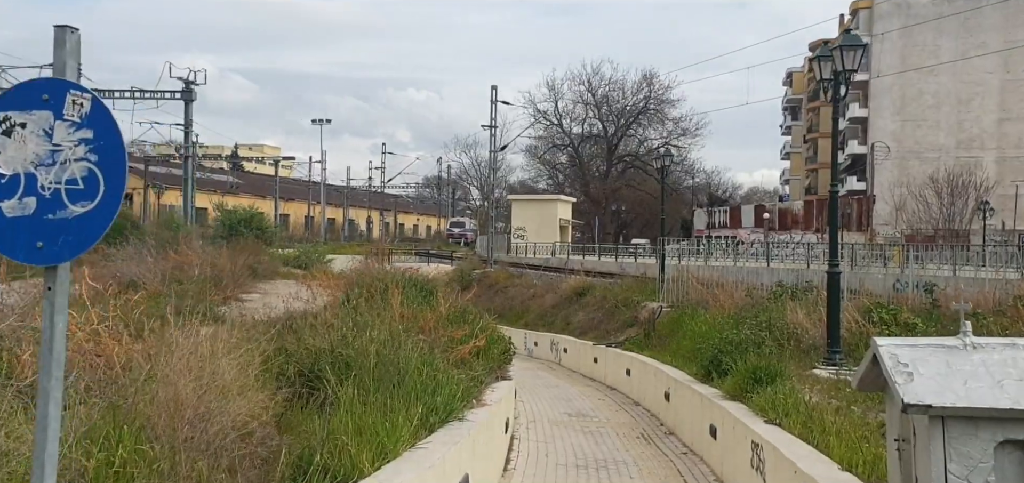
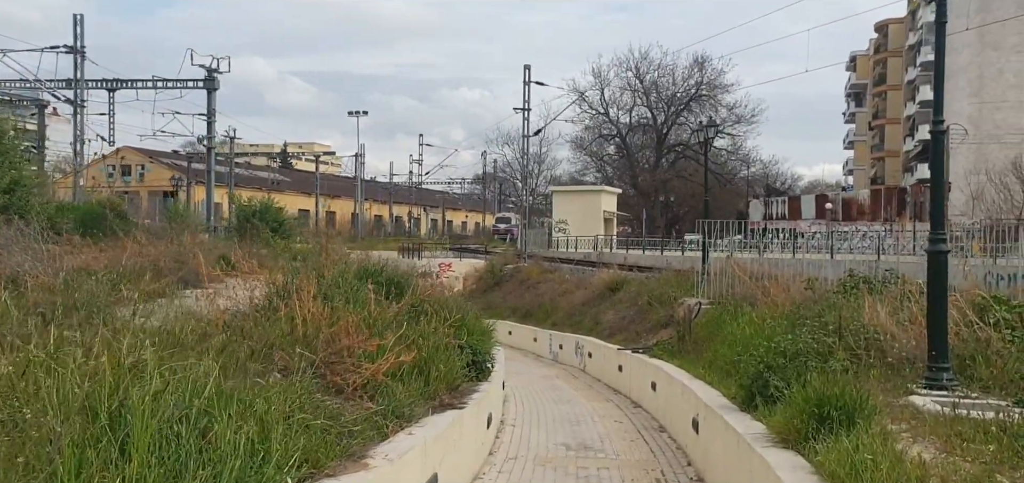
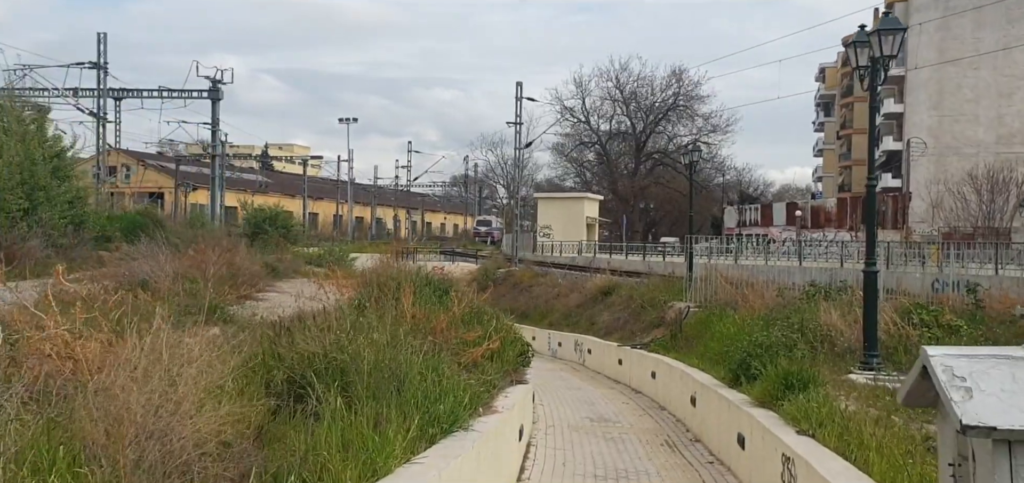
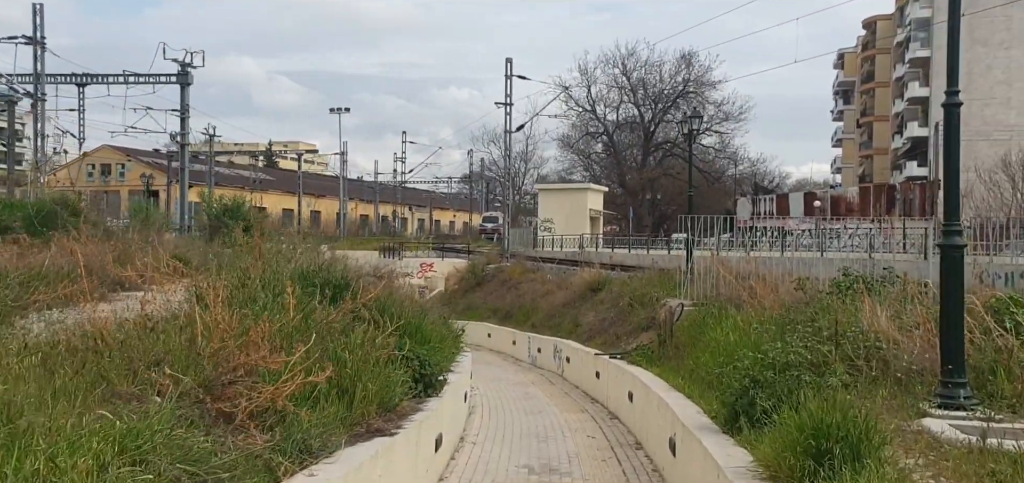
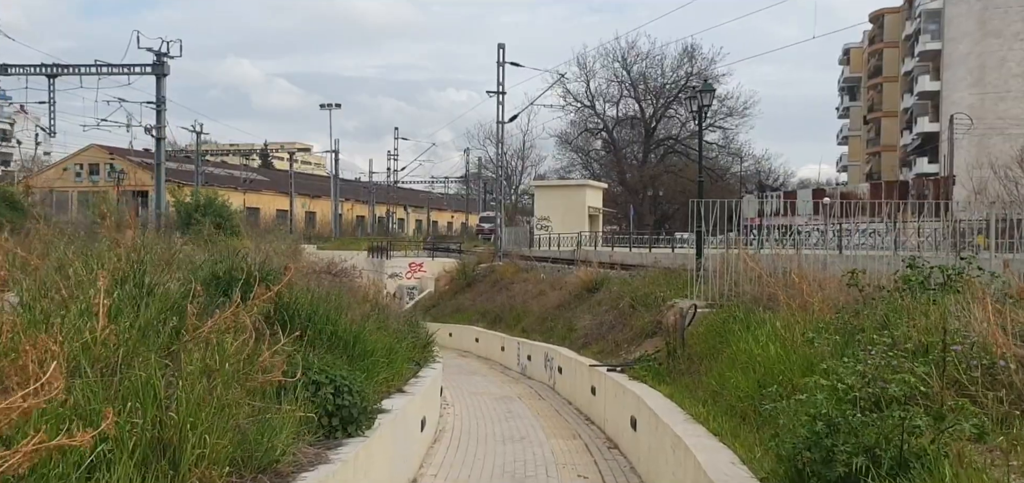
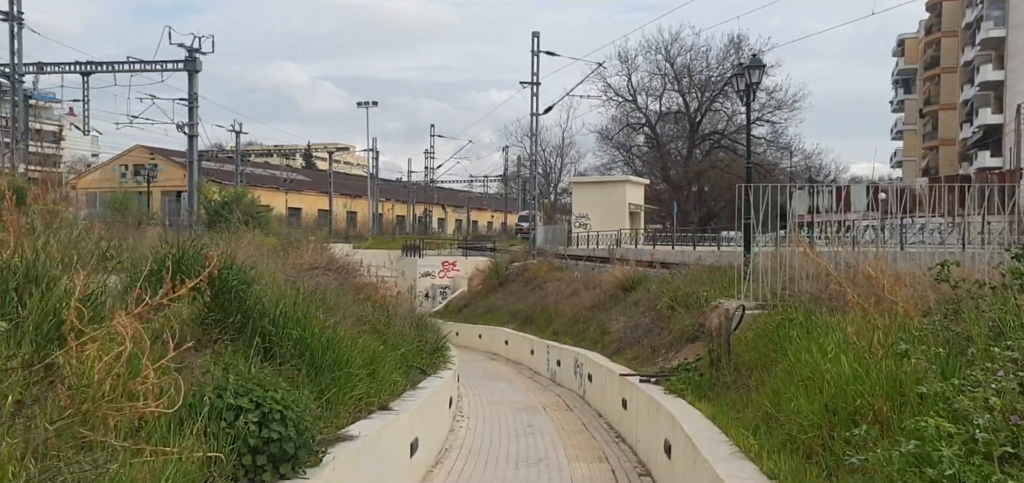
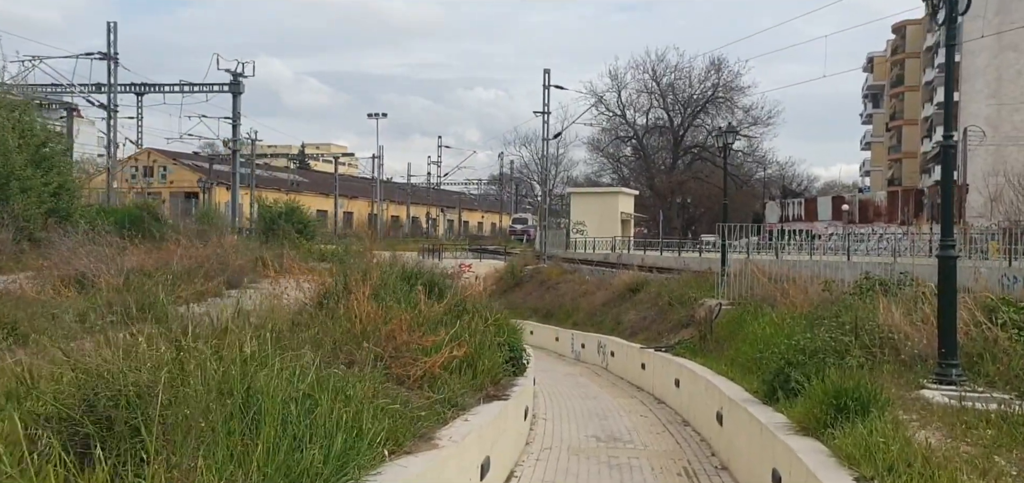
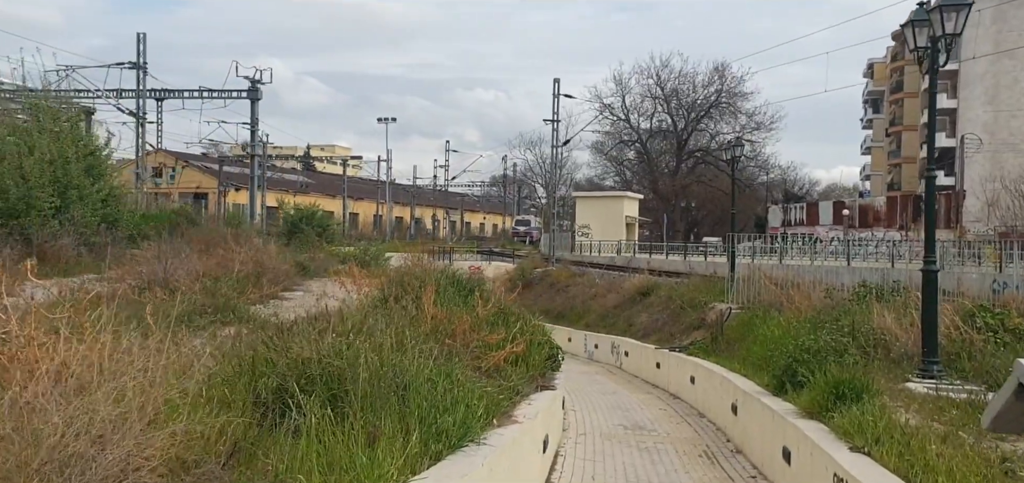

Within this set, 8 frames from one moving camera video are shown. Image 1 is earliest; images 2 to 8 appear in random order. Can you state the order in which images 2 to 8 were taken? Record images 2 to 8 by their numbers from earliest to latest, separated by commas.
3, 8, 7, 2, 4, 5, 6
